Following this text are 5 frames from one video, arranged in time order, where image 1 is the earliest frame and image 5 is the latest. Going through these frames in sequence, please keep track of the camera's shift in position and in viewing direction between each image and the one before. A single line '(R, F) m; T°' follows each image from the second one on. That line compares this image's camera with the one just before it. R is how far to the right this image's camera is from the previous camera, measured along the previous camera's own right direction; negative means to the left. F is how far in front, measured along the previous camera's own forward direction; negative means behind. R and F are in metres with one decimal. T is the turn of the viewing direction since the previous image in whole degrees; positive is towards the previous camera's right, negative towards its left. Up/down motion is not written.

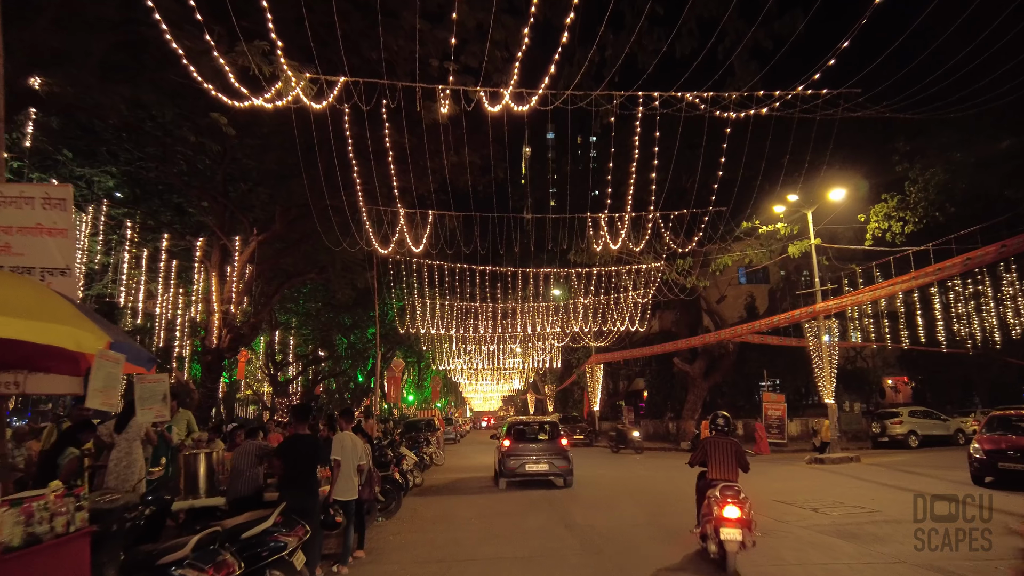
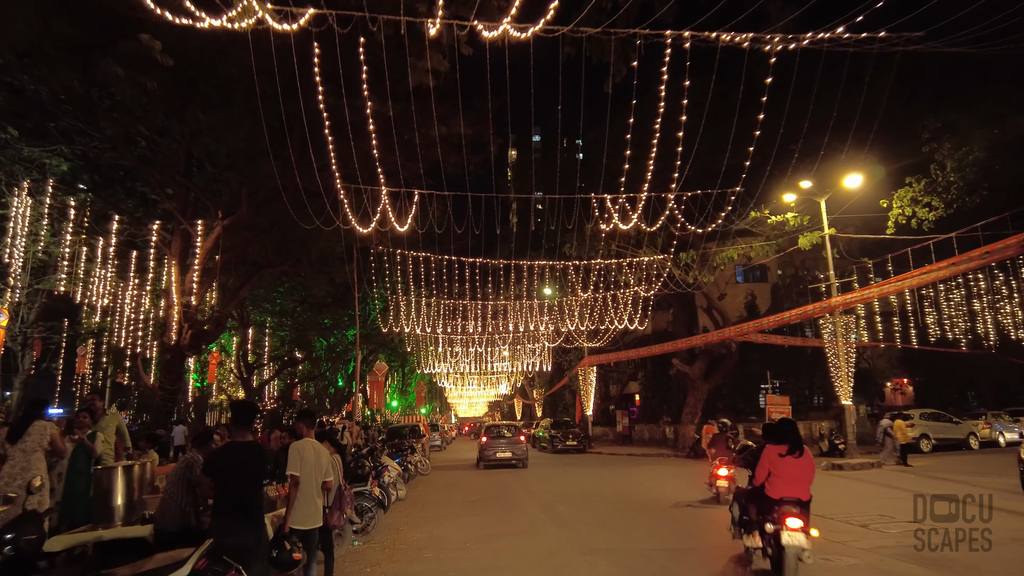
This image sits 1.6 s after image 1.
(-0.2, +1.4) m; +1°
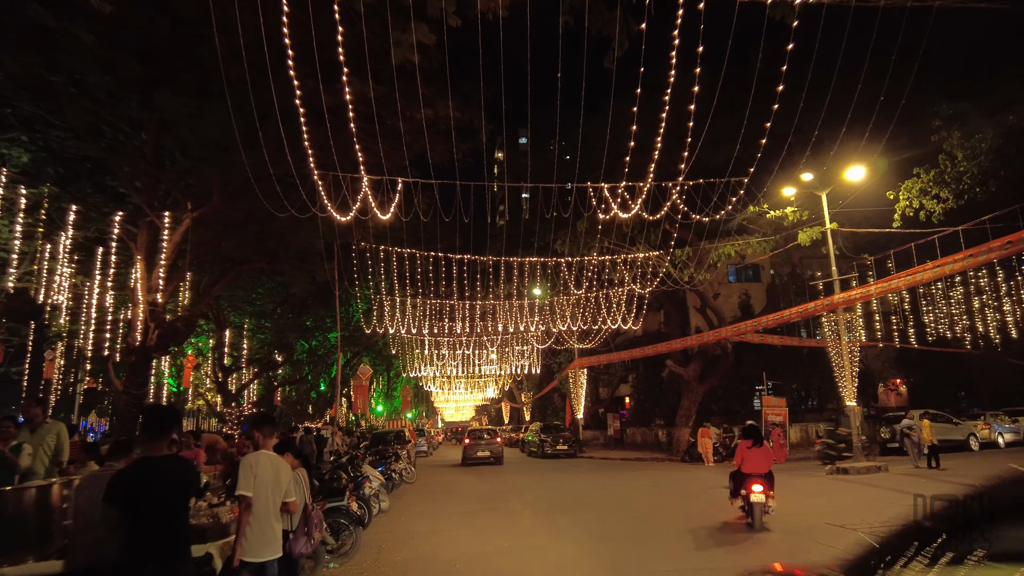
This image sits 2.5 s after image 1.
(-0.1, +0.8) m; +1°
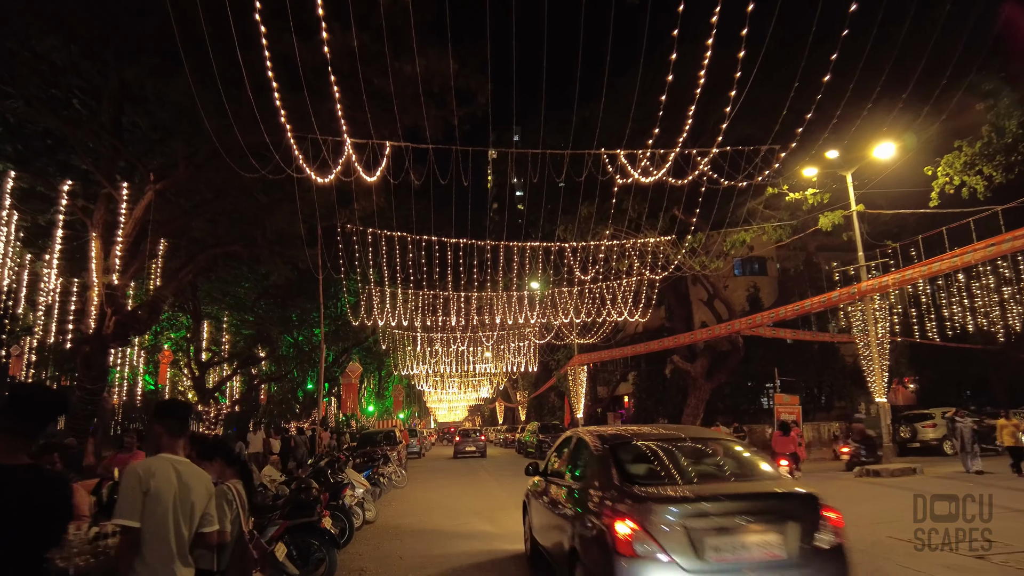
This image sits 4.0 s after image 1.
(-0.2, +1.3) m; +1°
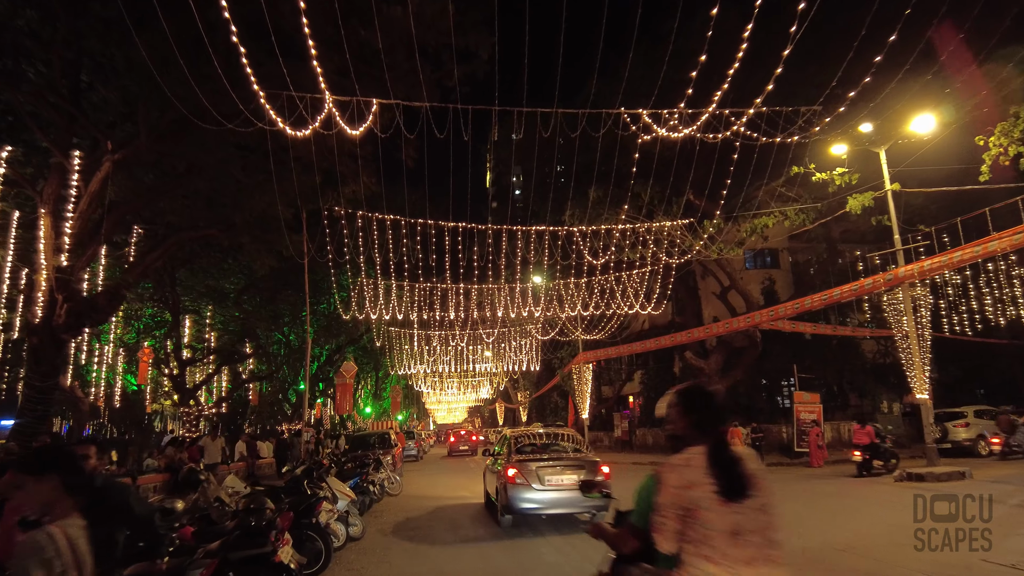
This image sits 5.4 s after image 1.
(-0.1, +1.3) m; 0°
